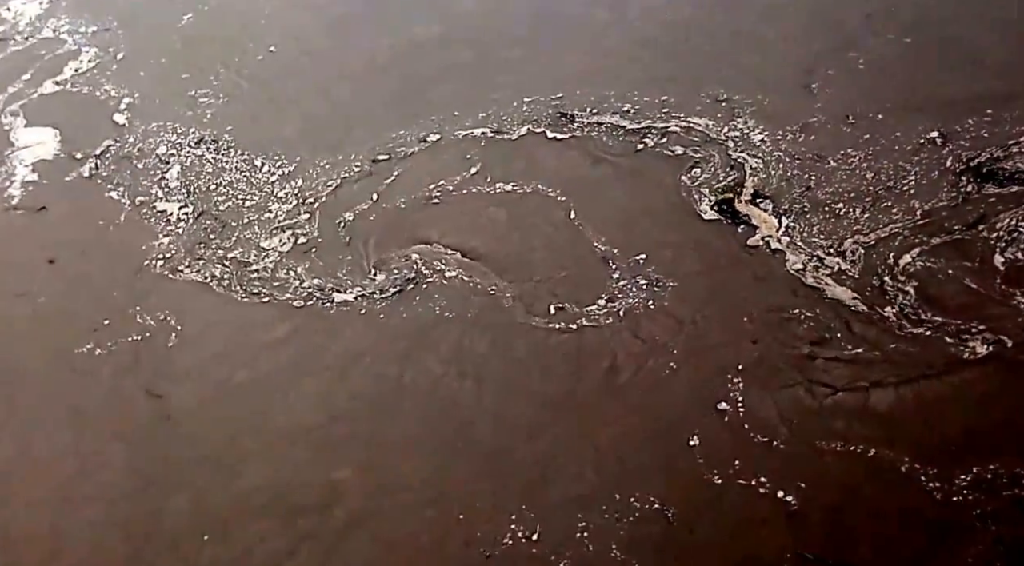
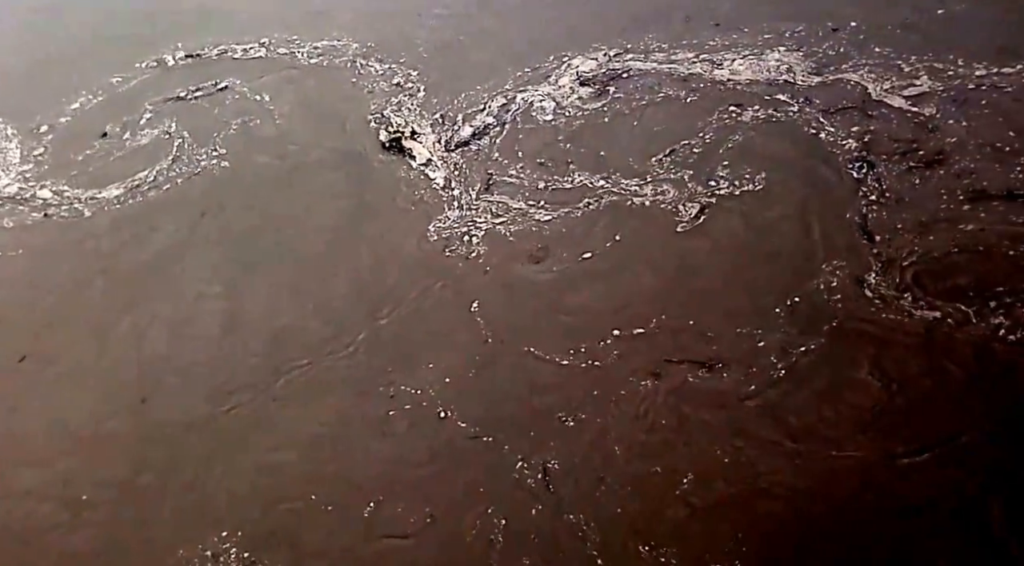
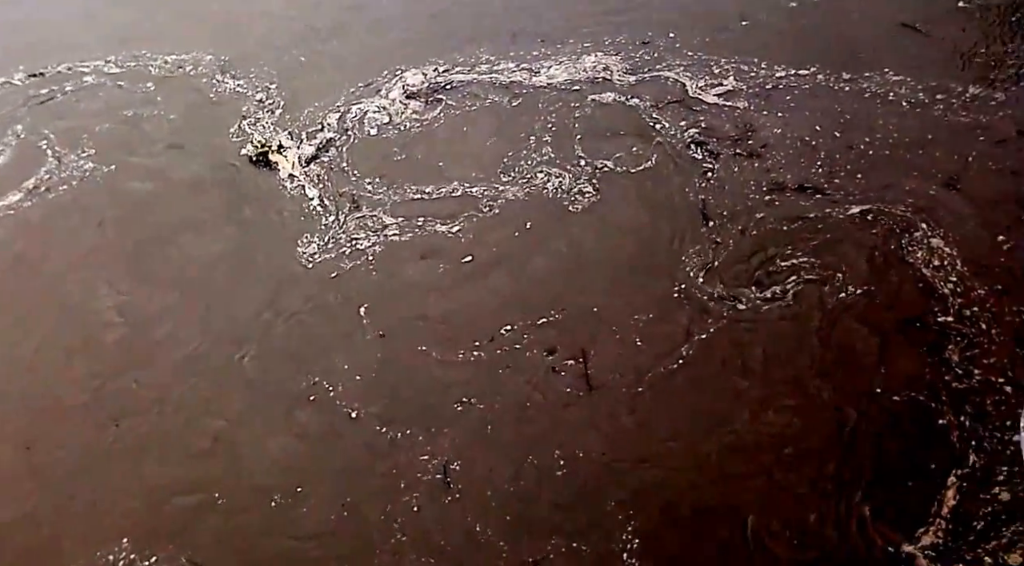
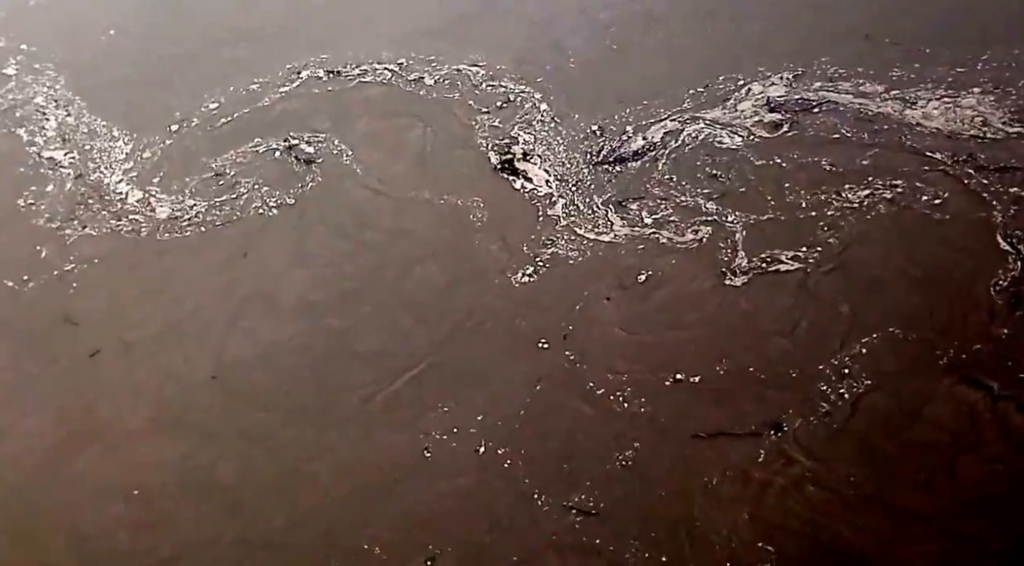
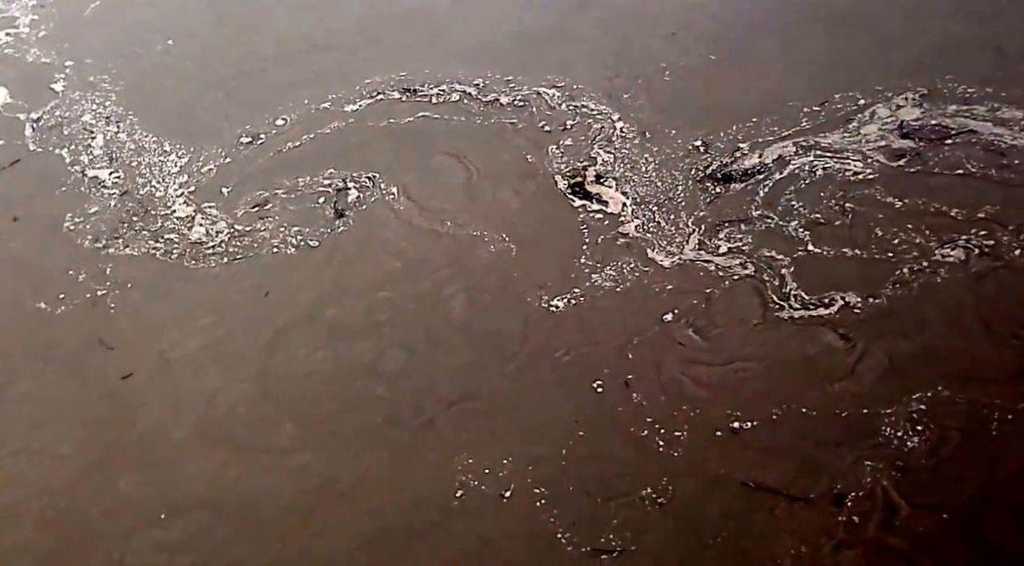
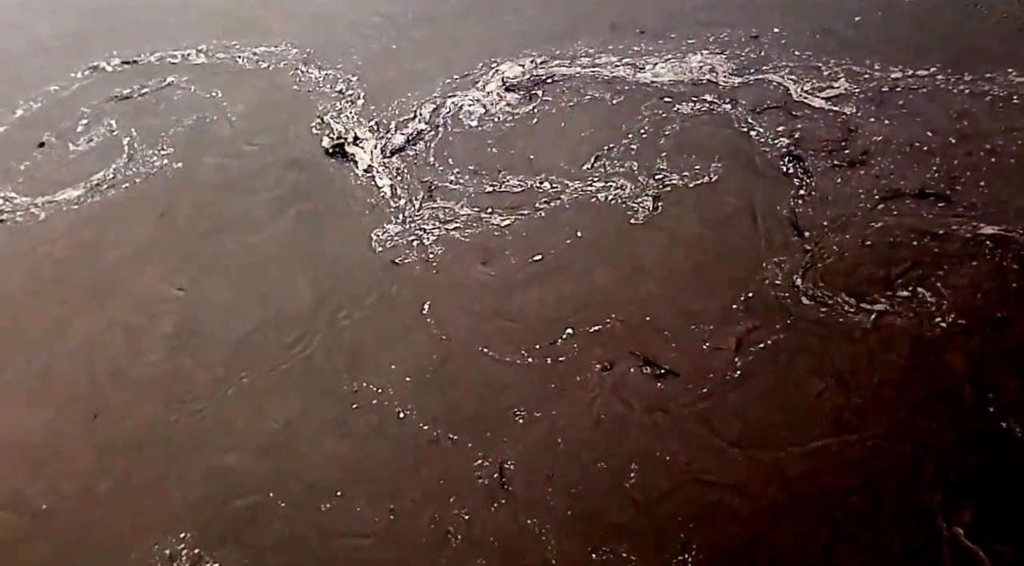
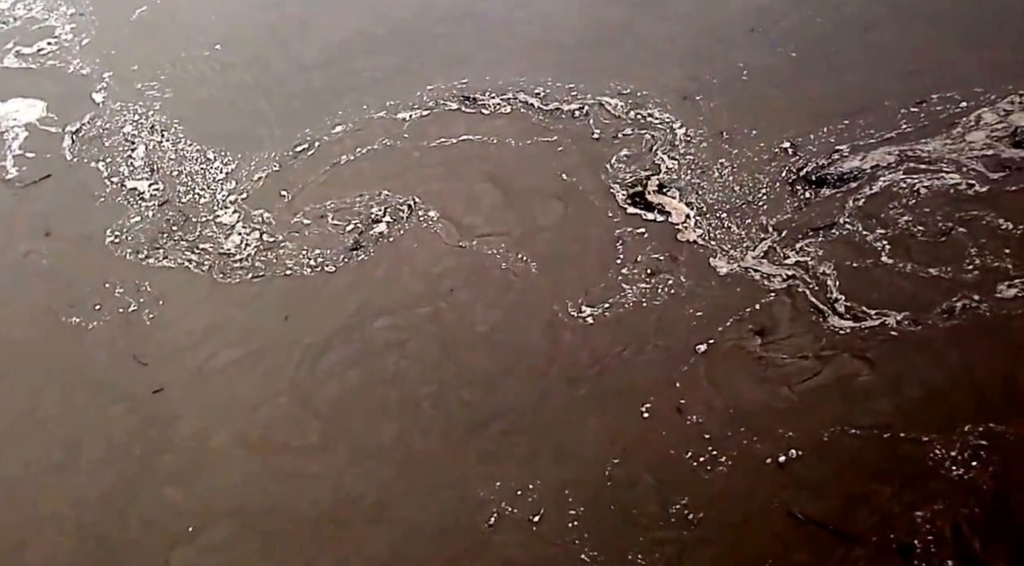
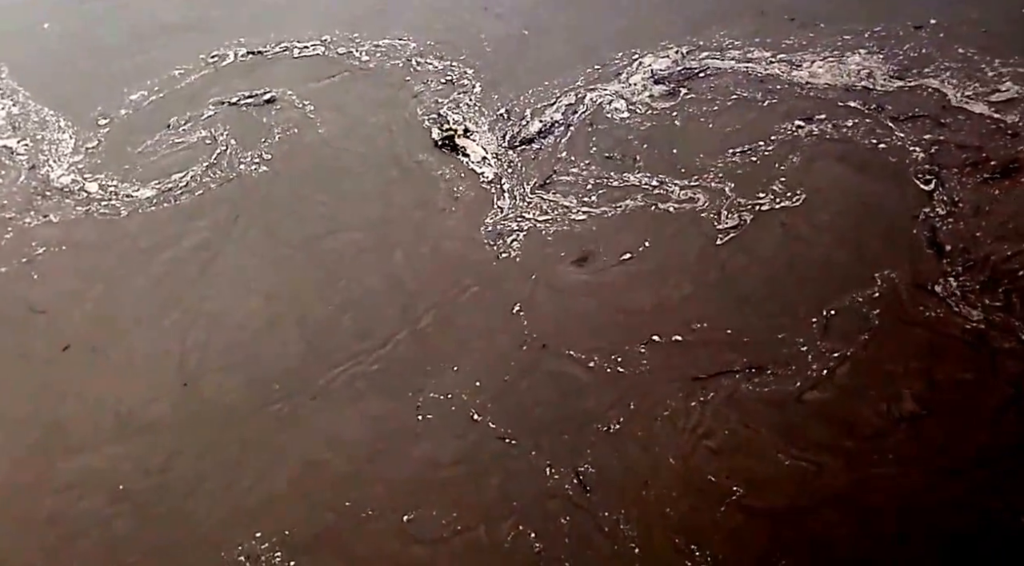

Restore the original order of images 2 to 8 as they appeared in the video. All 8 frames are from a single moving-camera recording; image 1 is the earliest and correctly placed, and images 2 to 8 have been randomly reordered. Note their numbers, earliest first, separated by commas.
7, 5, 4, 8, 2, 6, 3
